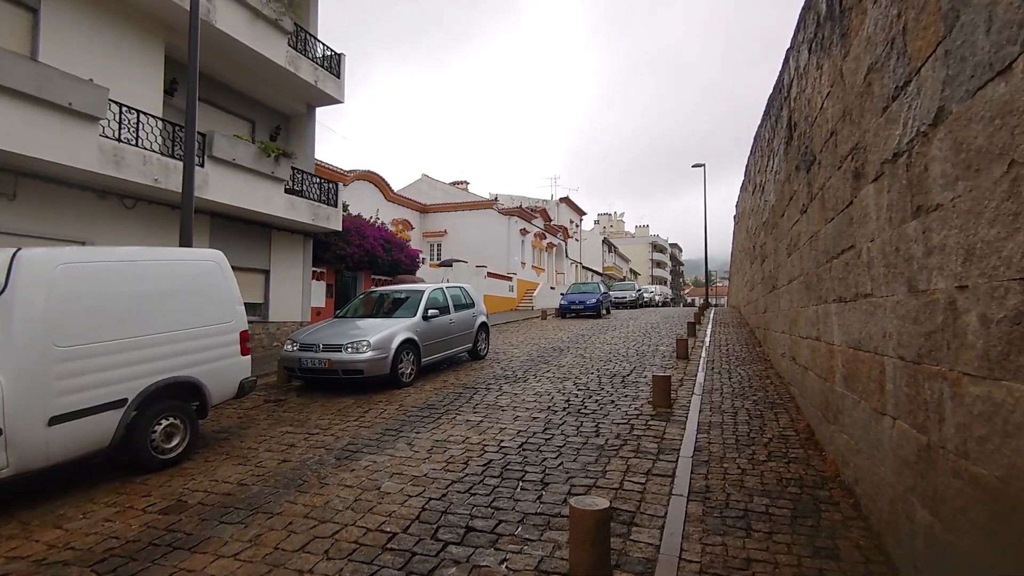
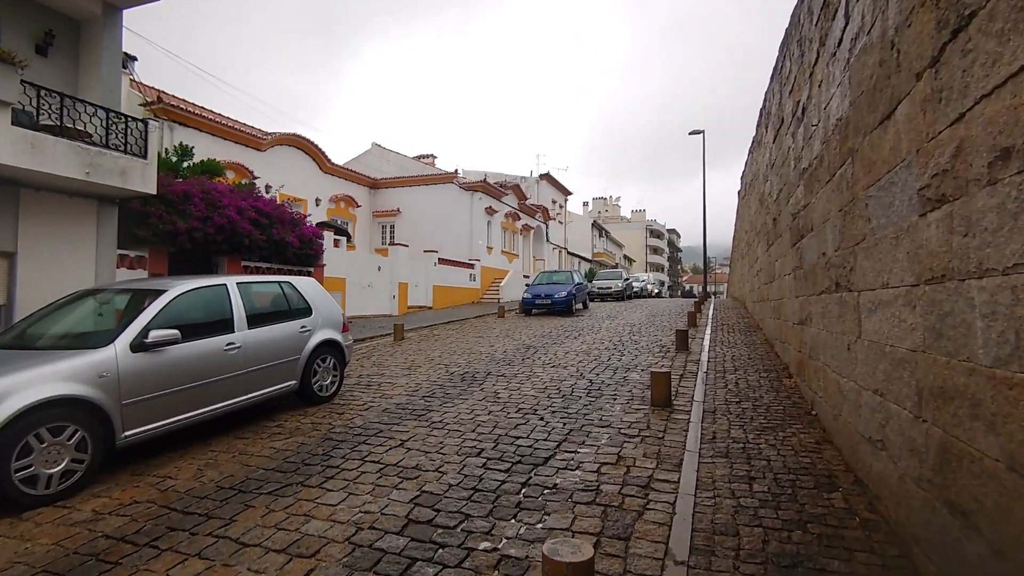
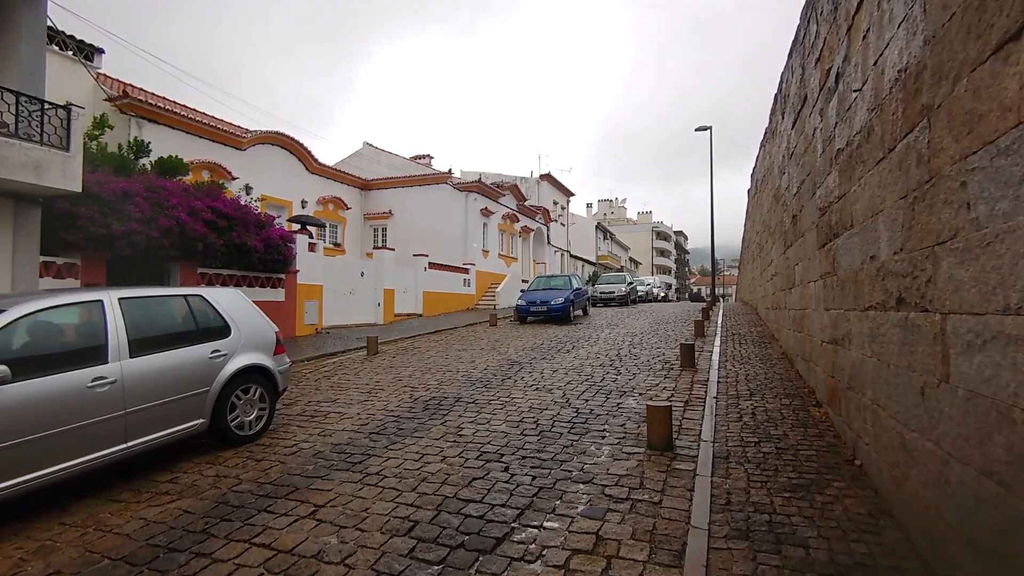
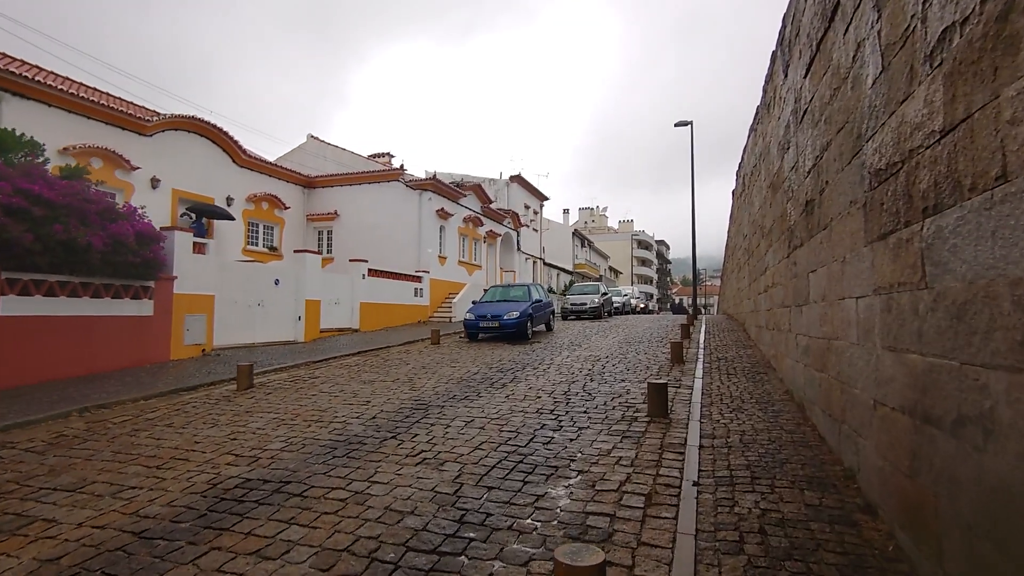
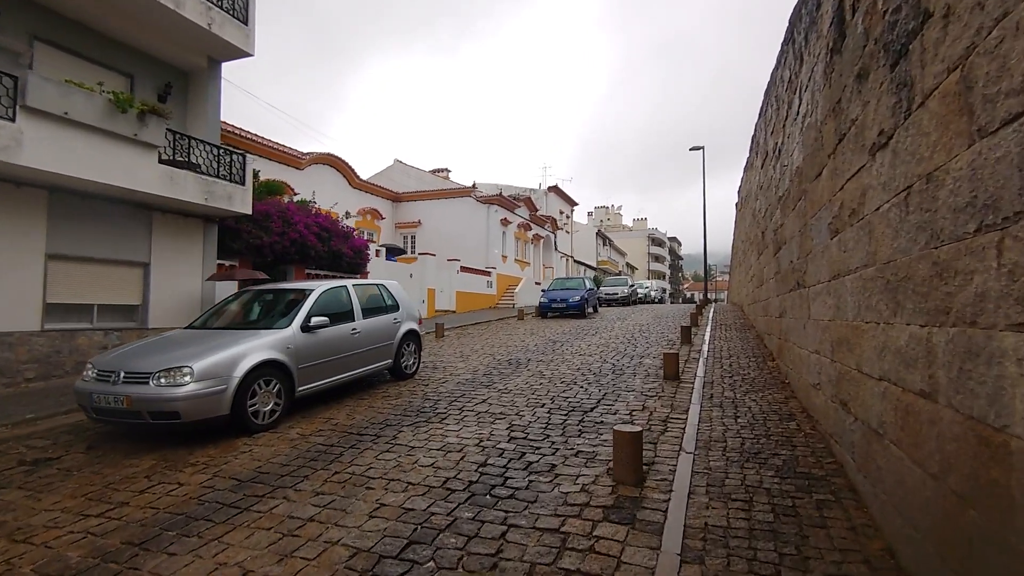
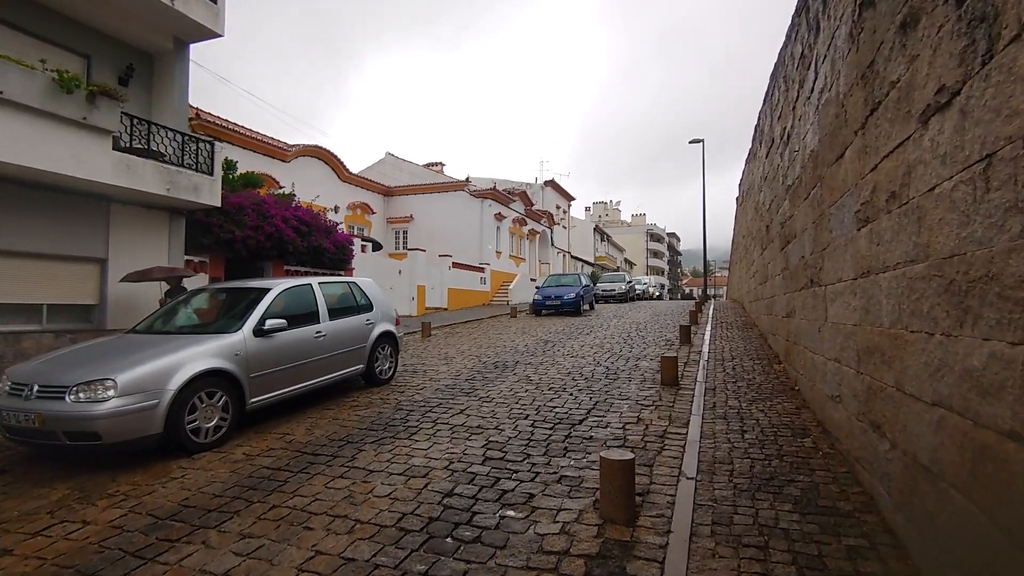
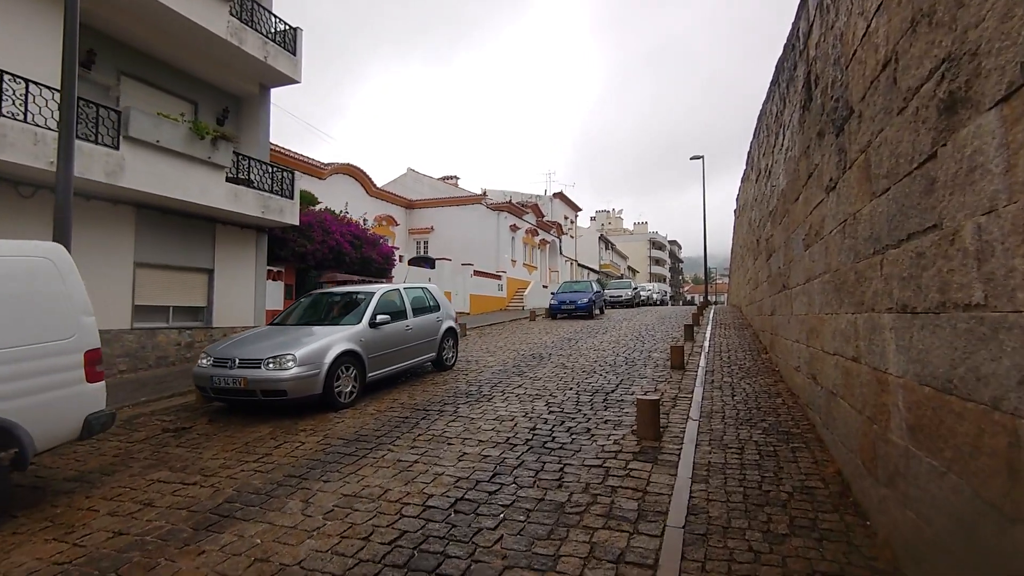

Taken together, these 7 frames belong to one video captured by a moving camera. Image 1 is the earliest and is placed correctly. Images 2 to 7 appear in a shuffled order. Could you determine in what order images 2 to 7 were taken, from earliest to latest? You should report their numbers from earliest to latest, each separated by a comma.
7, 5, 6, 2, 3, 4
